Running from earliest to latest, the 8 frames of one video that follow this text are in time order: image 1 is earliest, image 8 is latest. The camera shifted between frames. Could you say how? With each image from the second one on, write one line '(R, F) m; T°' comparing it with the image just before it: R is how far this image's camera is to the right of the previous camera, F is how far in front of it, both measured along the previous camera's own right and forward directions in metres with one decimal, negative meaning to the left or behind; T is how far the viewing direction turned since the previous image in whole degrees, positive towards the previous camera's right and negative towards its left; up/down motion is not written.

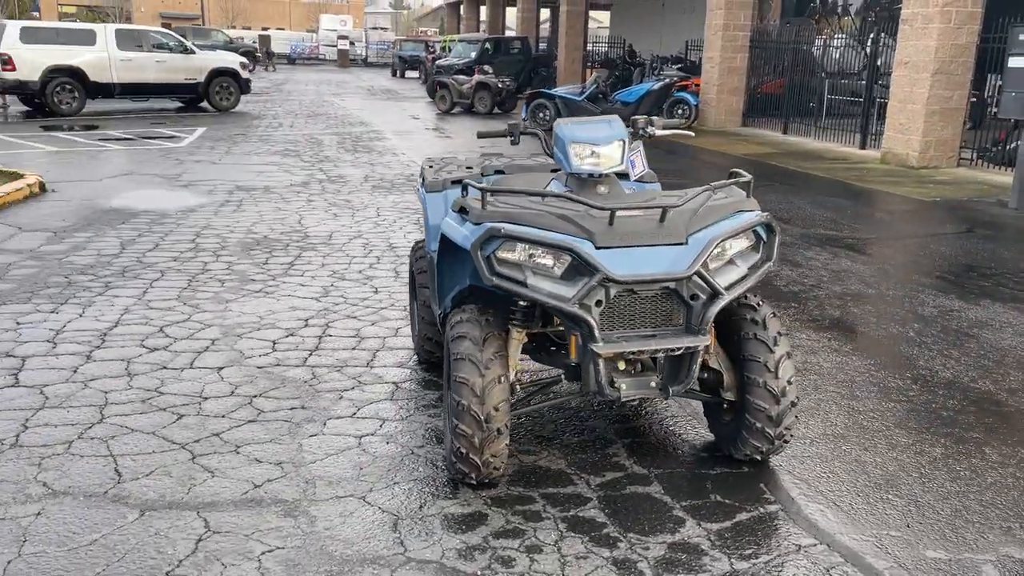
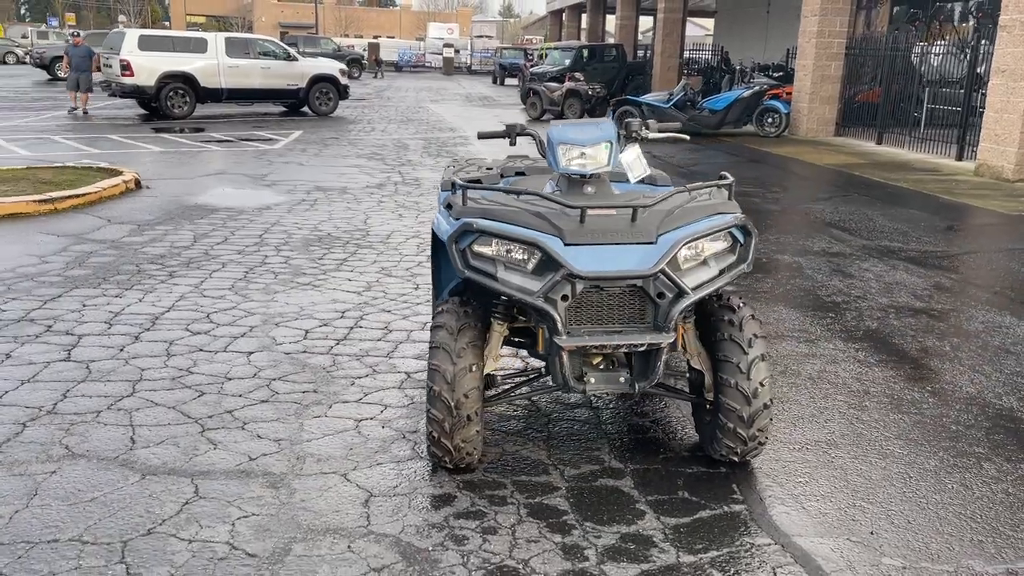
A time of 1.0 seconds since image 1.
(+0.5, -0.1) m; -7°
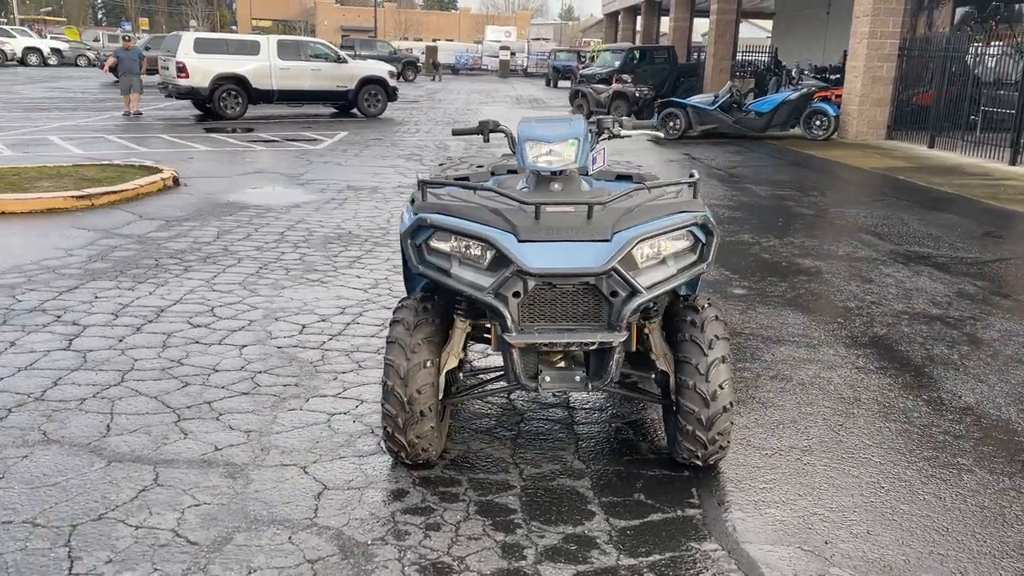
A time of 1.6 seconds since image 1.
(+0.4, 0.0) m; -4°
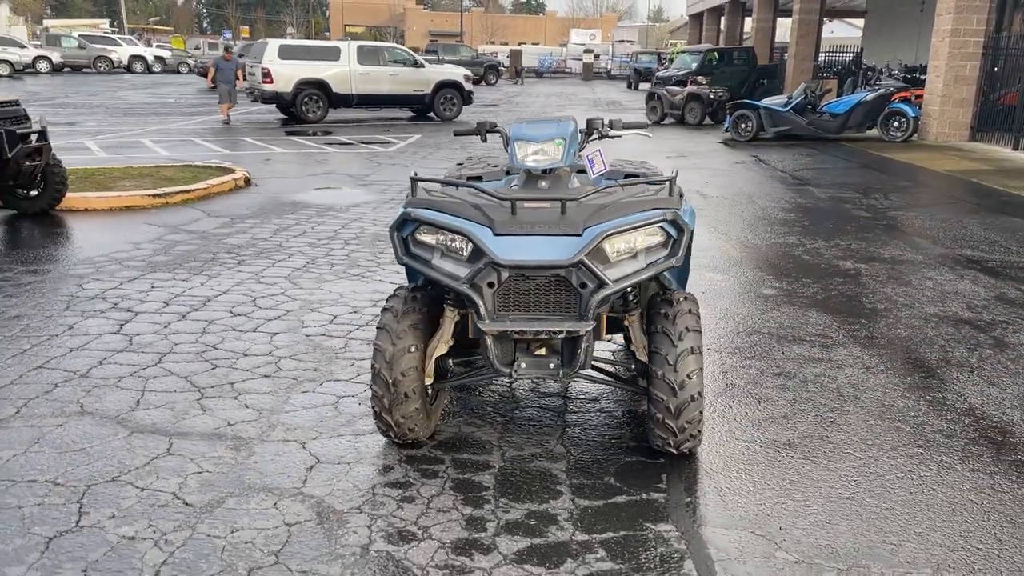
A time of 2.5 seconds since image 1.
(+0.5, -0.2) m; -5°
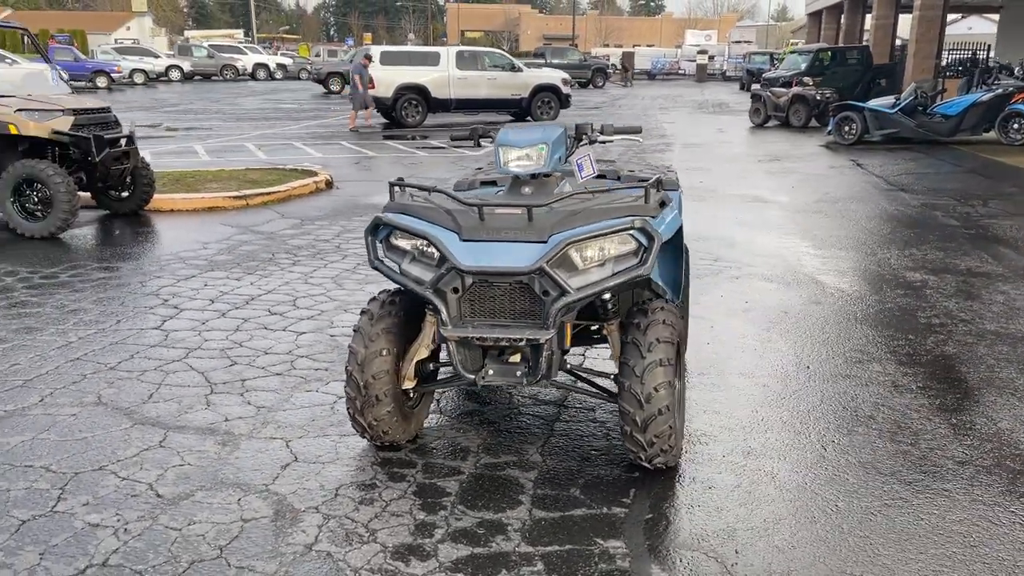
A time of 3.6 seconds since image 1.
(+0.6, +0.1) m; -7°
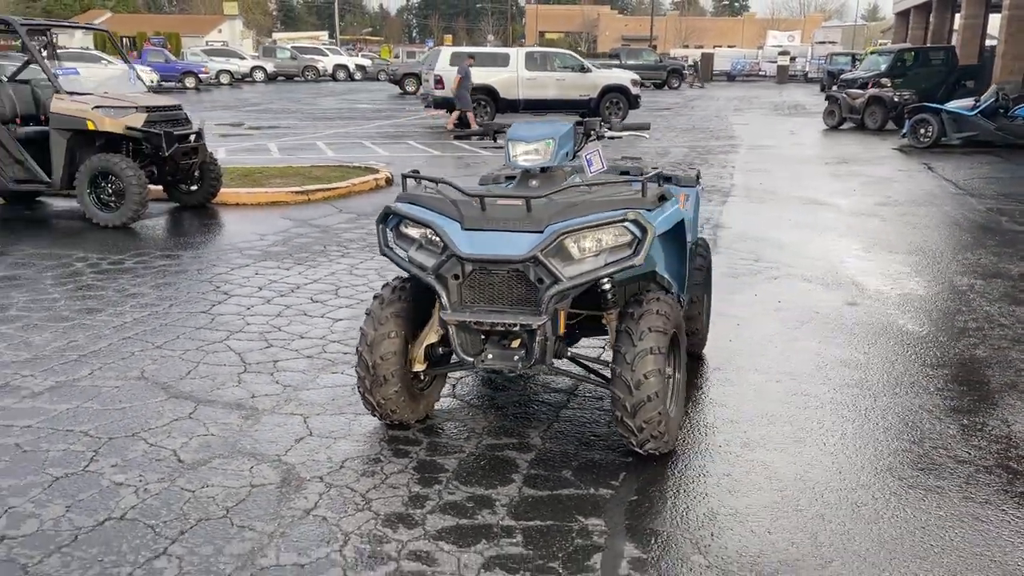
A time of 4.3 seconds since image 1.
(+0.3, -0.2) m; -5°
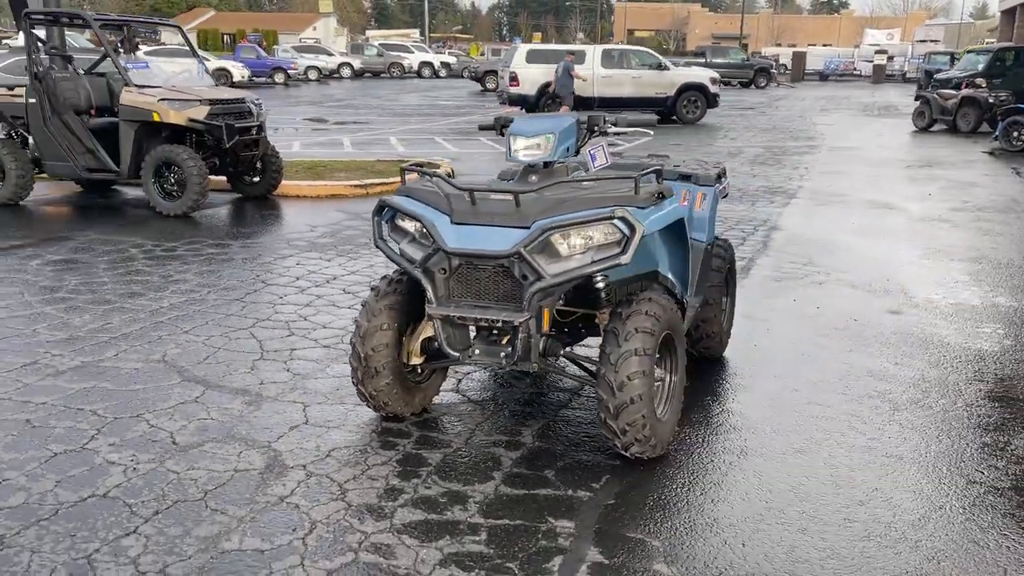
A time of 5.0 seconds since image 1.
(+0.4, +0.1) m; -5°
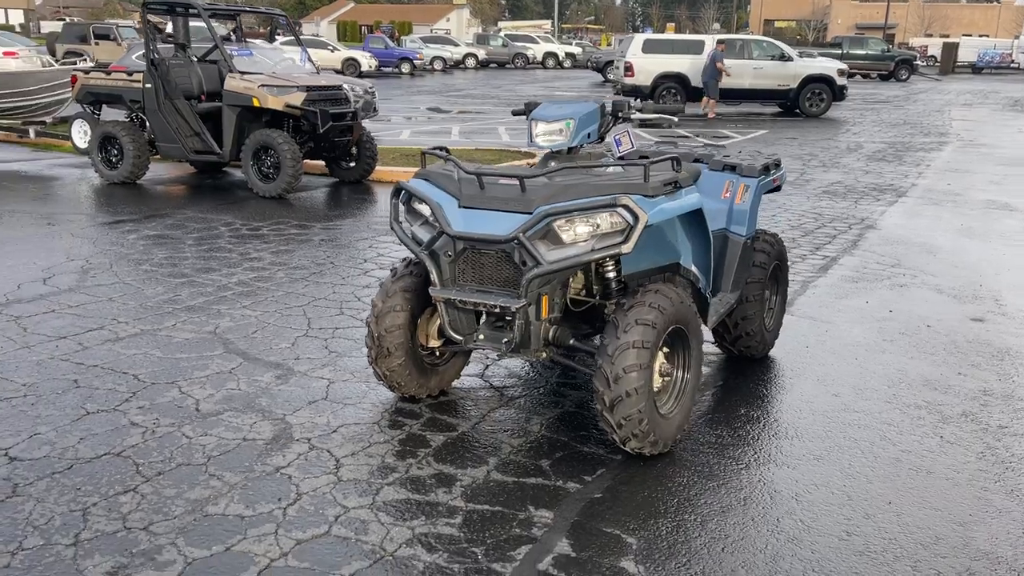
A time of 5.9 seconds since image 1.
(+0.5, +0.1) m; -8°
